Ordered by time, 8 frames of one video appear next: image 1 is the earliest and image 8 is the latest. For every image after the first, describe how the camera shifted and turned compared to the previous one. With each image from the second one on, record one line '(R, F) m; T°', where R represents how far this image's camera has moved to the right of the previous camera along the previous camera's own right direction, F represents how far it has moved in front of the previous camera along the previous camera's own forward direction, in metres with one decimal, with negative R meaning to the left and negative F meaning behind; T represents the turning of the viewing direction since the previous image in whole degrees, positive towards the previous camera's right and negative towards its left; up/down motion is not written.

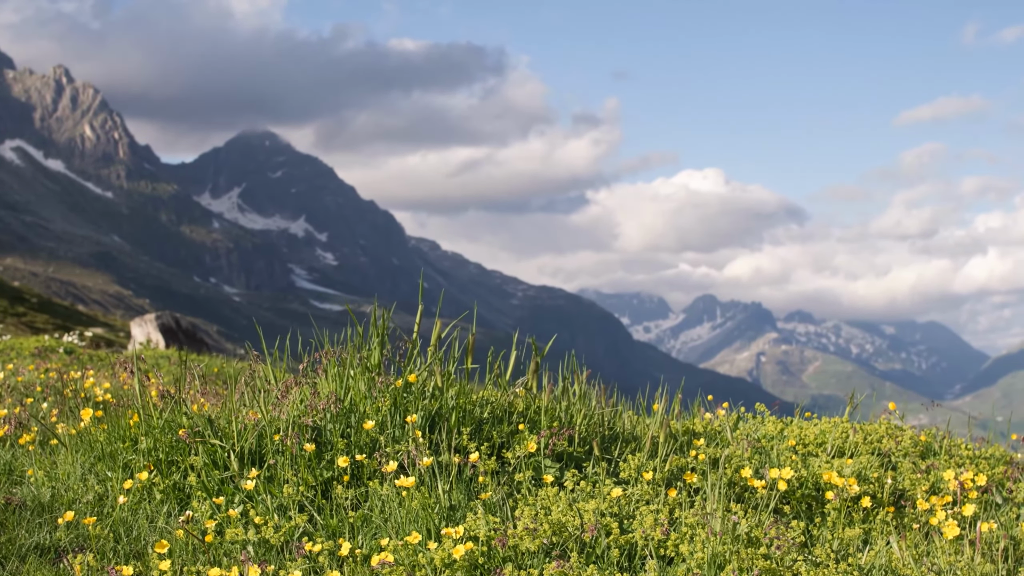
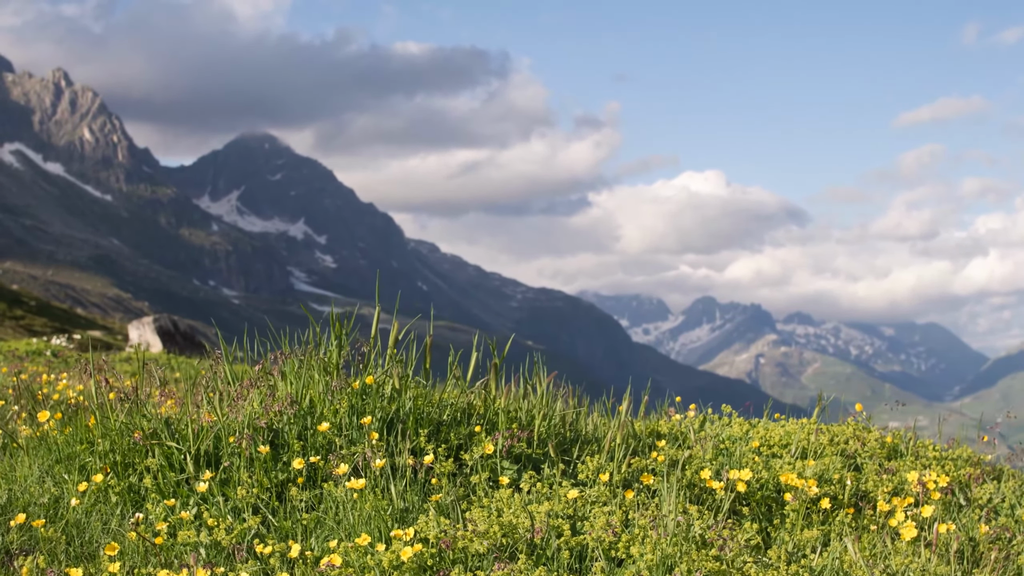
(+0.4, 0.0) m; 0°
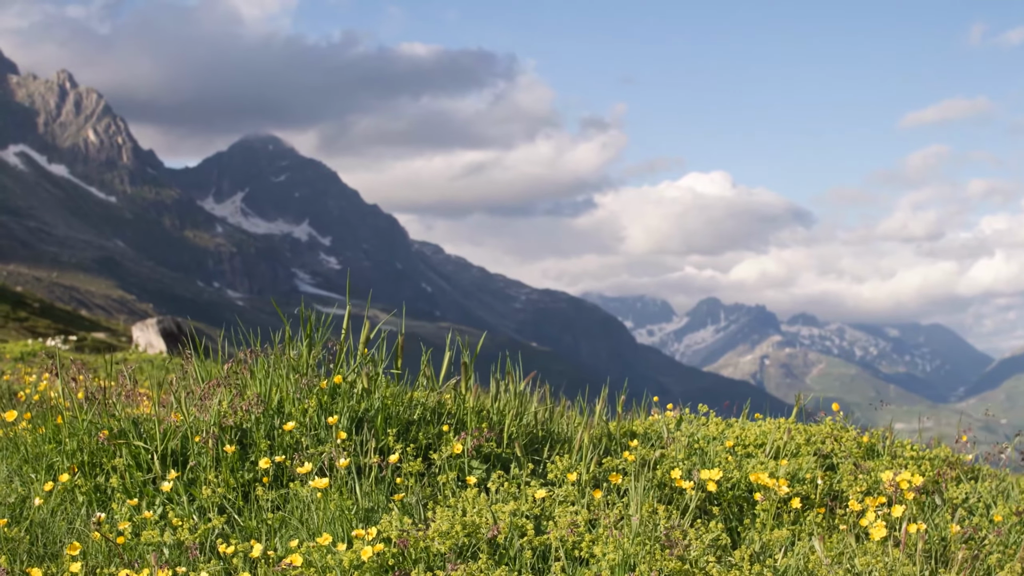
(+0.3, 0.0) m; 0°
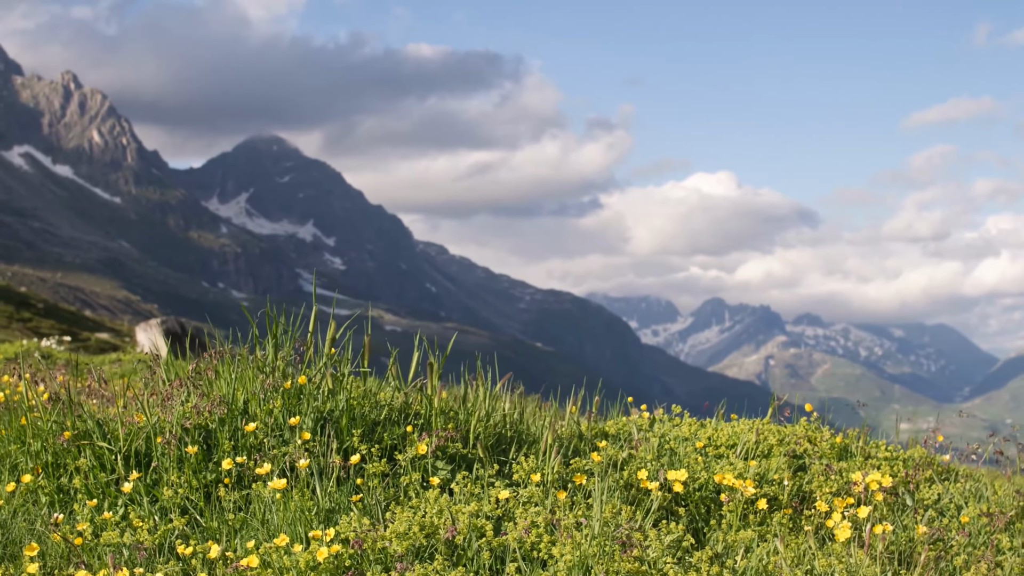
(+0.4, 0.0) m; 0°
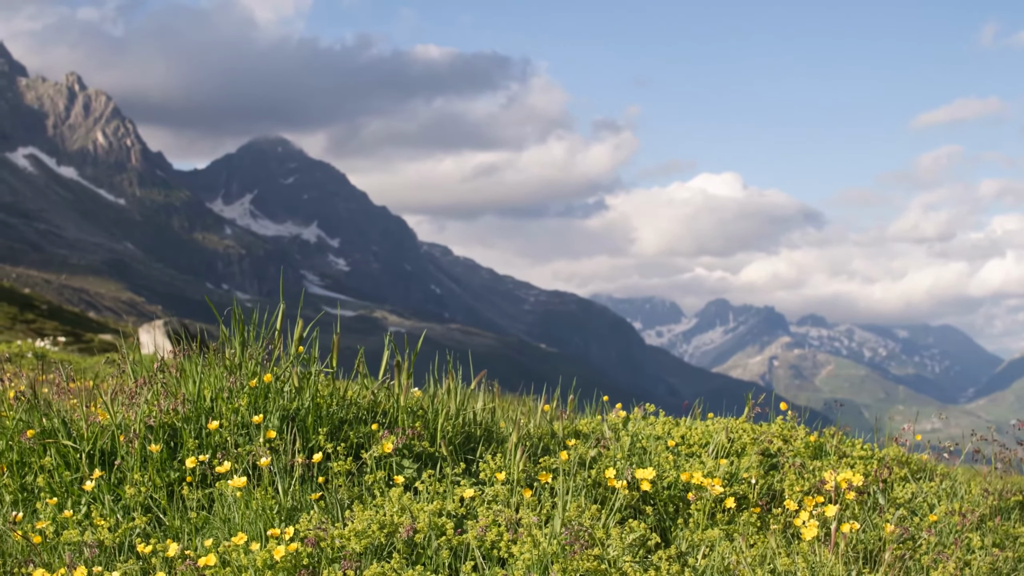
(+0.4, 0.0) m; 0°
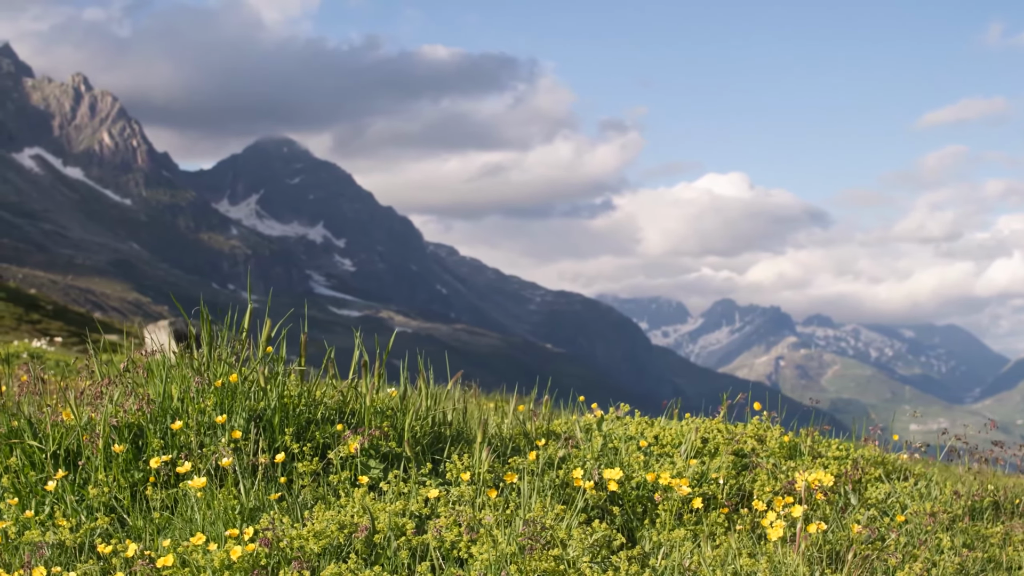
(+0.4, 0.0) m; 0°
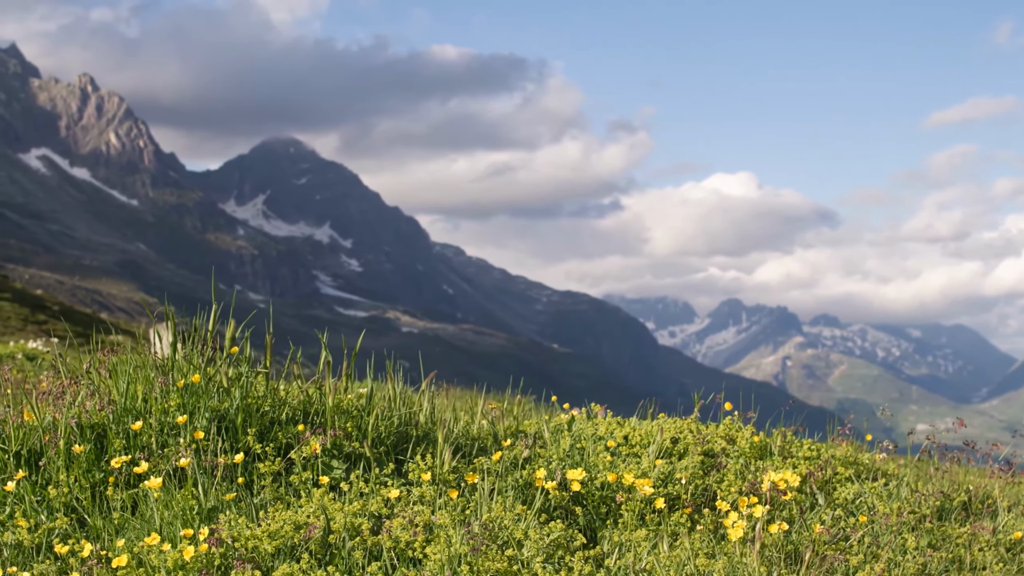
(+0.4, 0.0) m; 0°
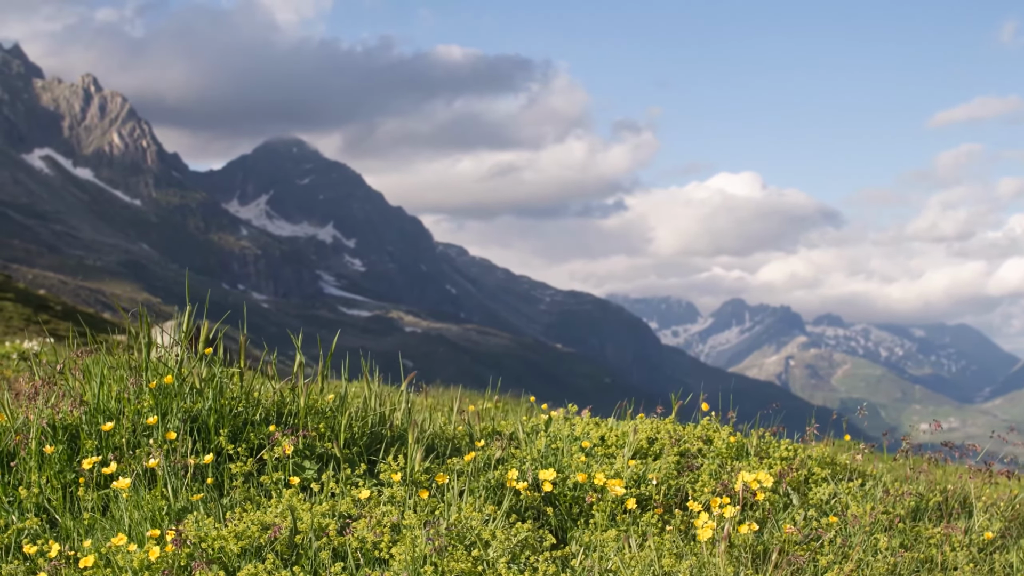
(+0.3, 0.0) m; 0°
